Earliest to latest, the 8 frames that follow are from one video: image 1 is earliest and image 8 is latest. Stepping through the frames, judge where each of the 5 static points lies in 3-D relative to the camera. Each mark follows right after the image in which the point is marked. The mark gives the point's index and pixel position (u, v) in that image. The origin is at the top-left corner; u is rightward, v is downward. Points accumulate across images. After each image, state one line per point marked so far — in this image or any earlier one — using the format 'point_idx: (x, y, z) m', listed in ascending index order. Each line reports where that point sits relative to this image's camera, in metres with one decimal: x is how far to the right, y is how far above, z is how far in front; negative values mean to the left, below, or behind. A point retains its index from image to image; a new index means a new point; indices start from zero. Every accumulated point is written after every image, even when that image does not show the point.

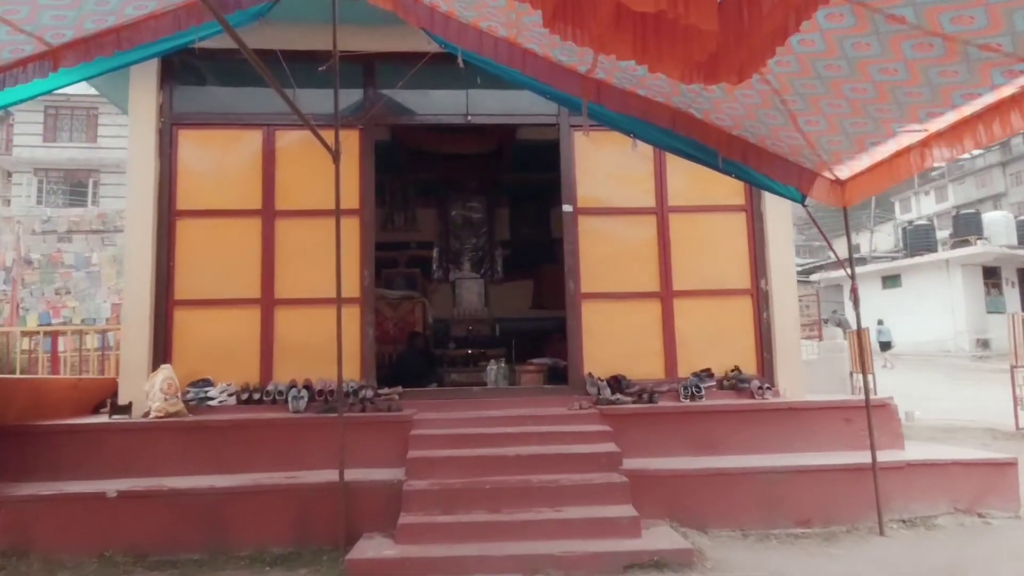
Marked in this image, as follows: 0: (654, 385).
0: (+2.1, -1.4, +5.8) m
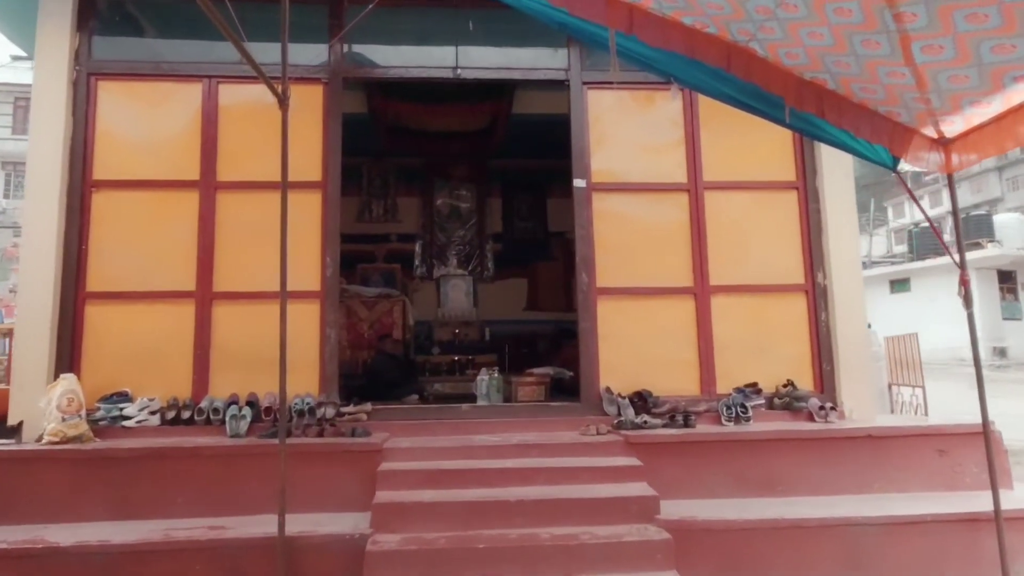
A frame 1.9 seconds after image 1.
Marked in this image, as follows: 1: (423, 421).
0: (+2.1, -1.4, +4.6) m
1: (-1.1, -1.6, +4.6) m
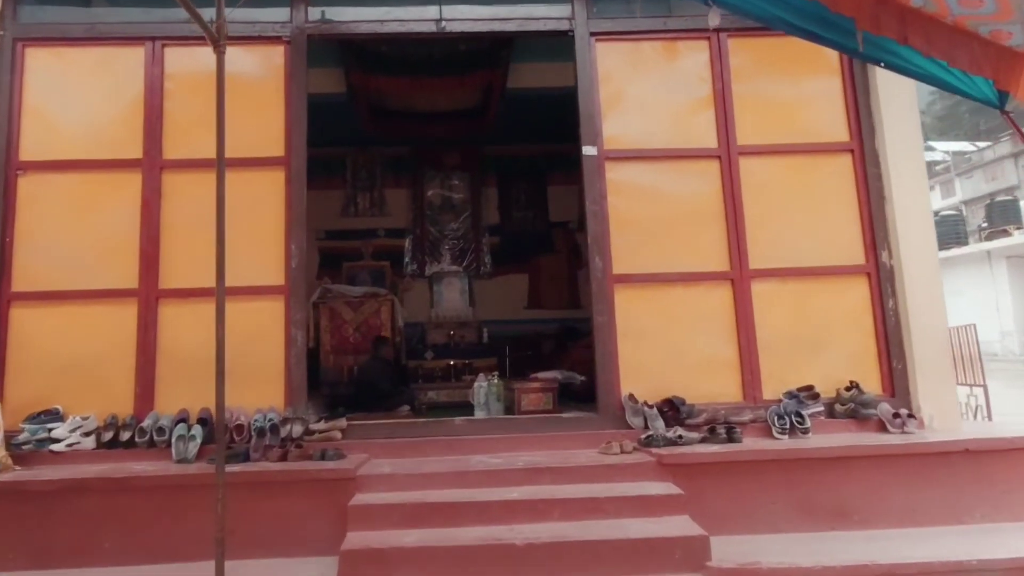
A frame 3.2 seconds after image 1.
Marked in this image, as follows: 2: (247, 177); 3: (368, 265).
0: (+2.1, -1.2, +3.8) m
1: (-1.0, -1.5, +3.9) m
2: (-3.0, +1.3, +4.4) m
3: (-2.8, +0.4, +7.8) m
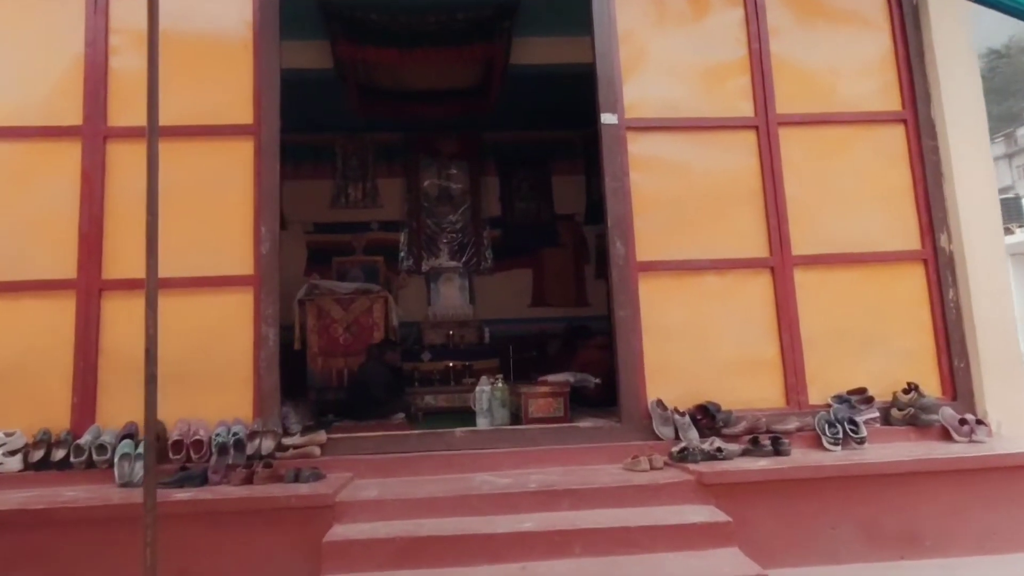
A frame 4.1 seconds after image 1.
0: (+2.2, -1.1, +3.3) m
1: (-1.0, -1.4, +3.3) m
2: (-2.9, +1.3, +3.8) m
3: (-2.8, +0.5, +7.2) m
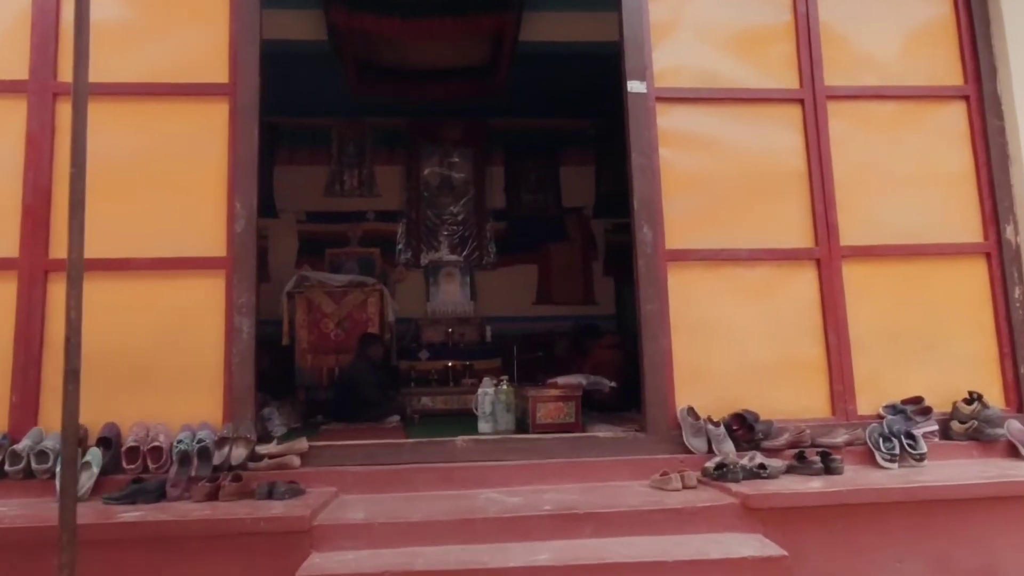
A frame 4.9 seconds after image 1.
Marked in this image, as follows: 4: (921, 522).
0: (+2.3, -1.1, +2.9) m
1: (-0.9, -1.3, +2.8) m
2: (-2.8, +1.5, +3.3) m
3: (-2.7, +0.6, +6.7) m
4: (+2.5, -1.4, +2.4) m
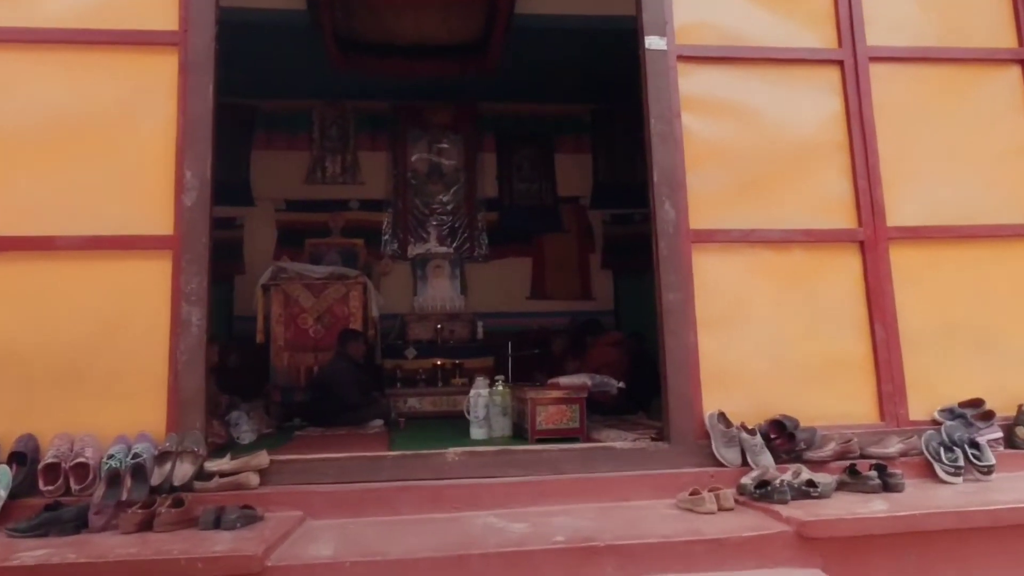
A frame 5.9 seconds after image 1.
0: (+2.3, -1.0, +2.5) m
1: (-0.9, -1.2, +2.4) m
2: (-2.8, +1.6, +2.8) m
3: (-2.8, +0.7, +6.2) m
4: (+2.5, -1.4, +2.0) m
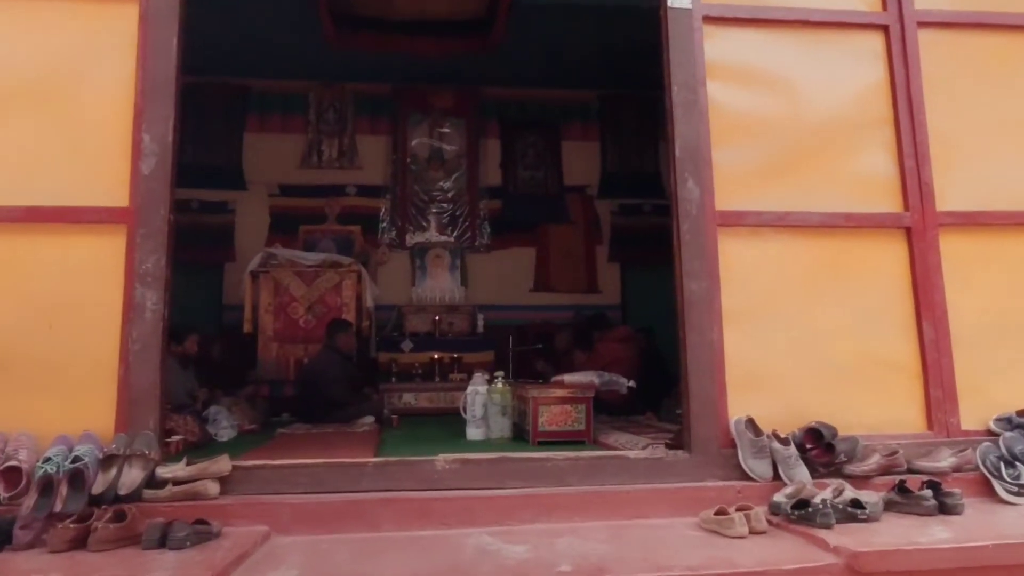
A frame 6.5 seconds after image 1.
0: (+2.3, -0.9, +2.2) m
1: (-0.9, -1.1, +2.1) m
2: (-2.7, +1.7, +2.4) m
3: (-2.8, +0.9, +5.9) m
4: (+2.5, -1.3, +1.7) m
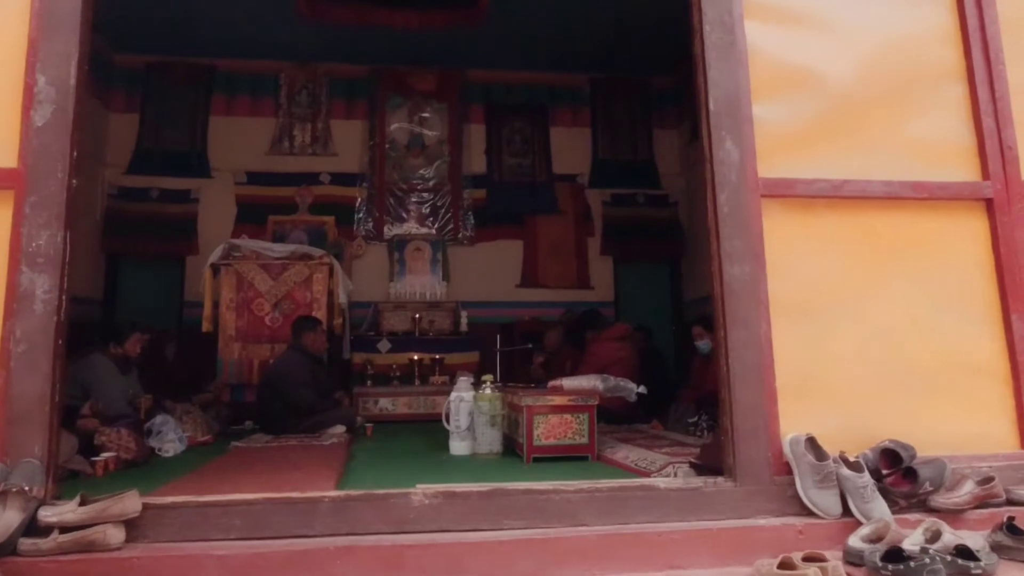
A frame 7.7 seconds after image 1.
0: (+2.3, -0.9, +1.8) m
1: (-0.9, -1.0, +1.6) m
2: (-2.8, +1.8, +1.9) m
3: (-2.9, +1.0, +5.4) m
4: (+2.5, -1.3, +1.3) m
